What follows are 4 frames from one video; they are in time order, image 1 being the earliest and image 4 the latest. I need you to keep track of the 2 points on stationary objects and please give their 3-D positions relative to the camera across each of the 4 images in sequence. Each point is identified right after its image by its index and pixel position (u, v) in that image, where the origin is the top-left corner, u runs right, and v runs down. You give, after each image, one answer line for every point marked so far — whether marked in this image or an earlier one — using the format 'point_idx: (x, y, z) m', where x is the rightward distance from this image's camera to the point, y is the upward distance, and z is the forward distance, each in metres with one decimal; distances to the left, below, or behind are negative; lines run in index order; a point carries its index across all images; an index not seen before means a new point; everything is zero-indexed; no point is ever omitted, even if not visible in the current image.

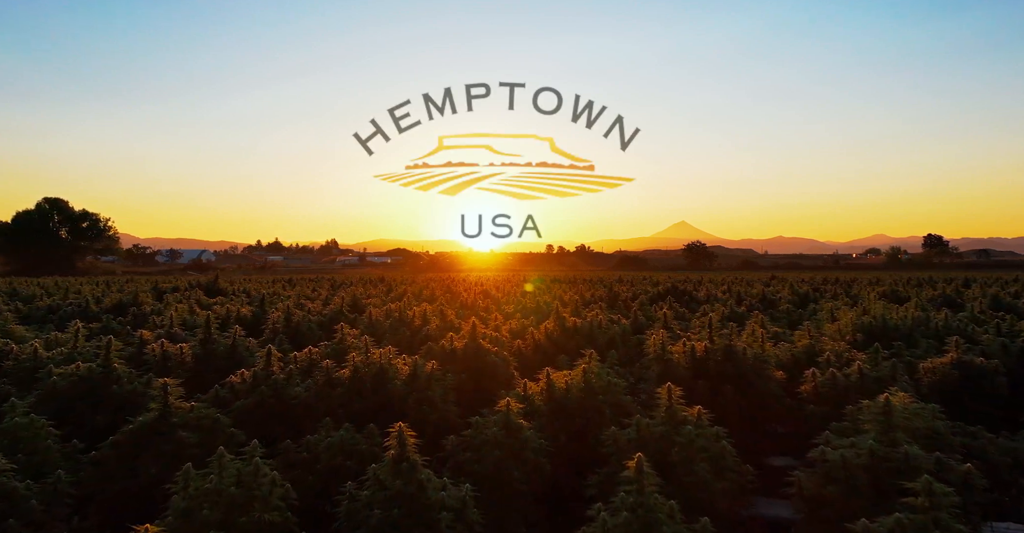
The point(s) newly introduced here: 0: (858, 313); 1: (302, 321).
0: (+9.5, -1.3, +19.4) m
1: (-5.5, -1.5, +18.5) m
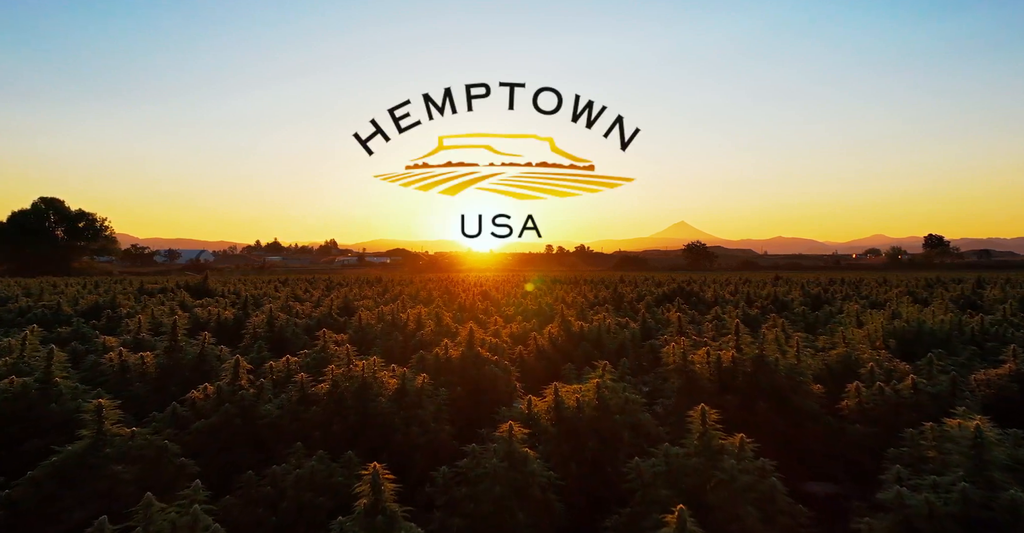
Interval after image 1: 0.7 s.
0: (+9.5, -1.3, +18.0) m
1: (-5.5, -1.4, +17.1) m
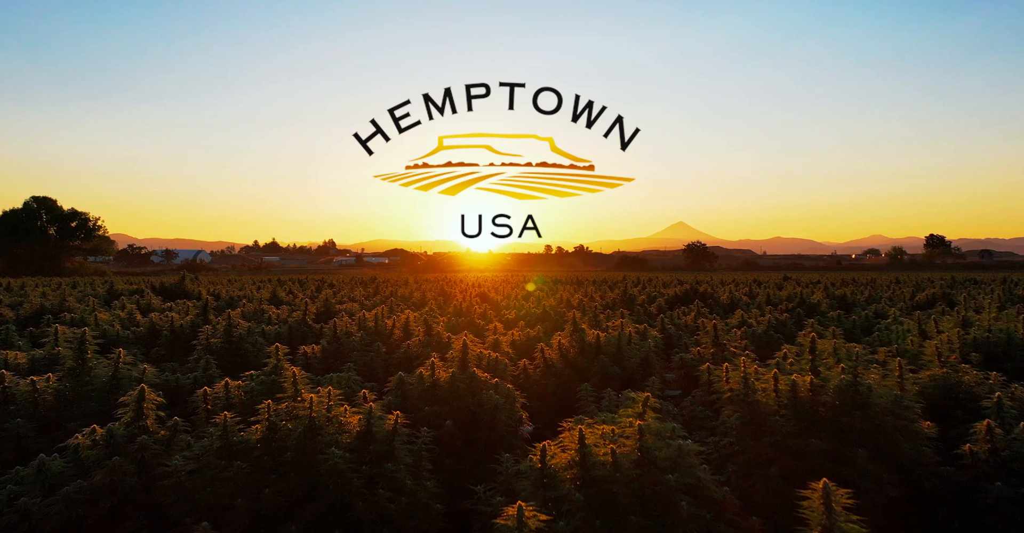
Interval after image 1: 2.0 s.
0: (+9.6, -1.2, +15.3) m
1: (-5.4, -1.4, +14.4) m
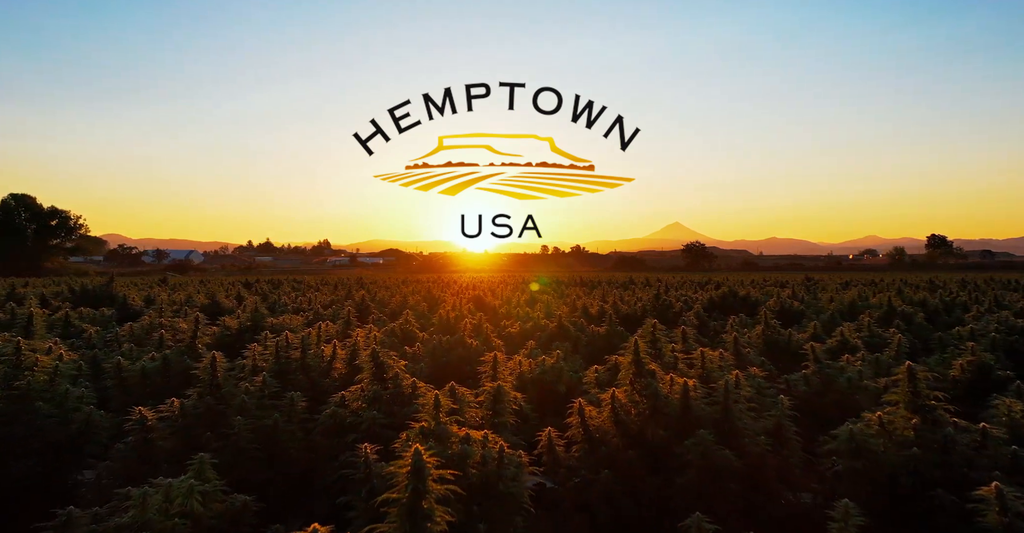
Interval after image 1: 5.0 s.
0: (+9.8, -1.2, +8.8) m
1: (-5.2, -1.3, +7.9) m
